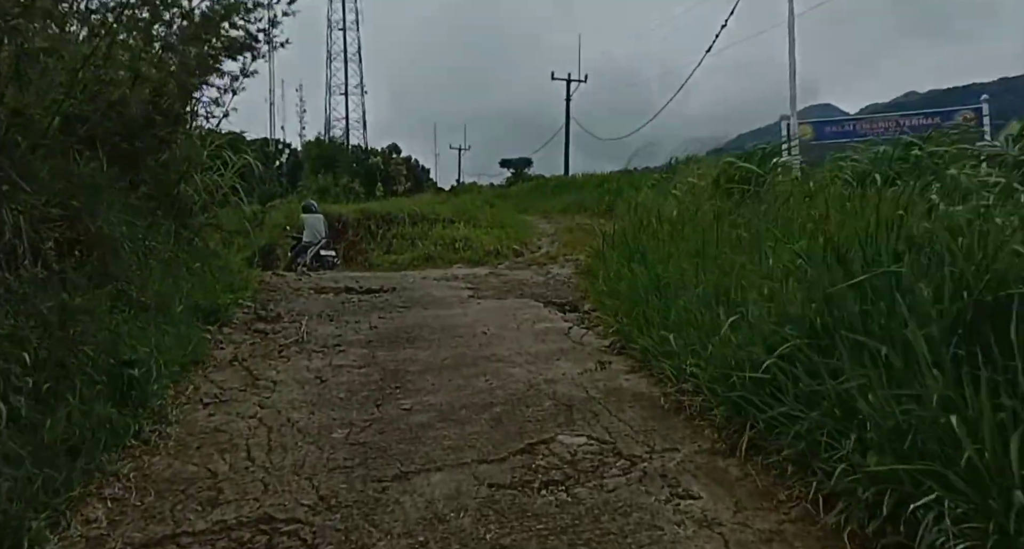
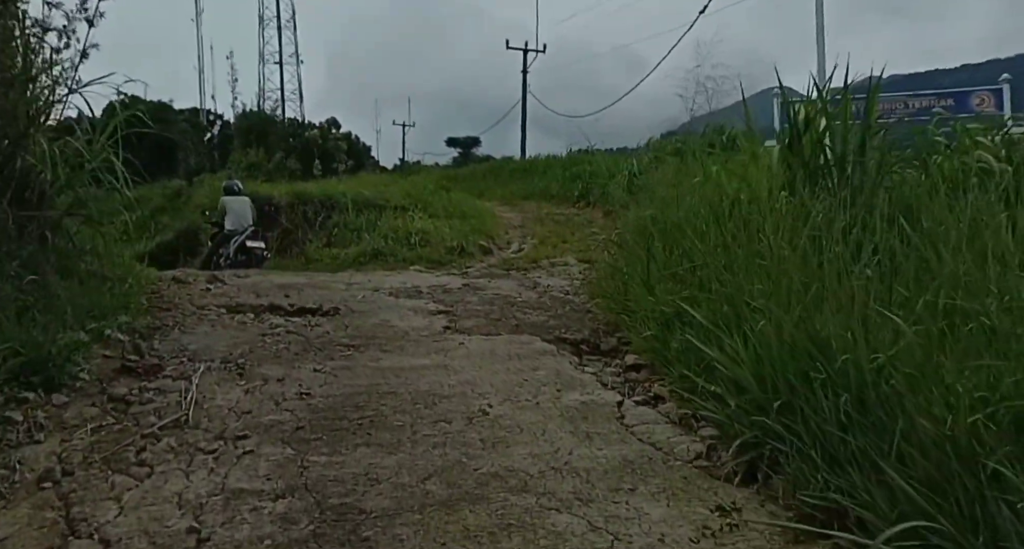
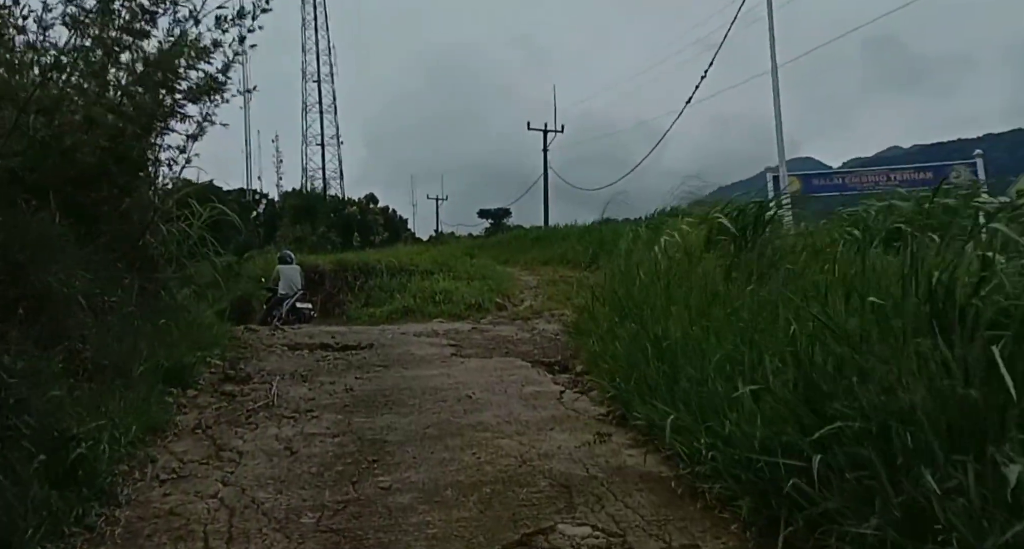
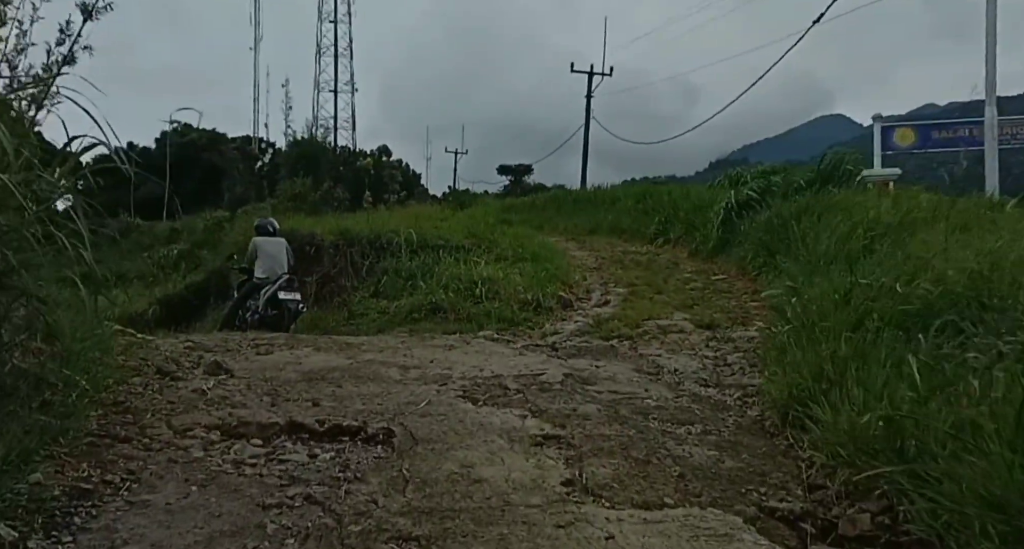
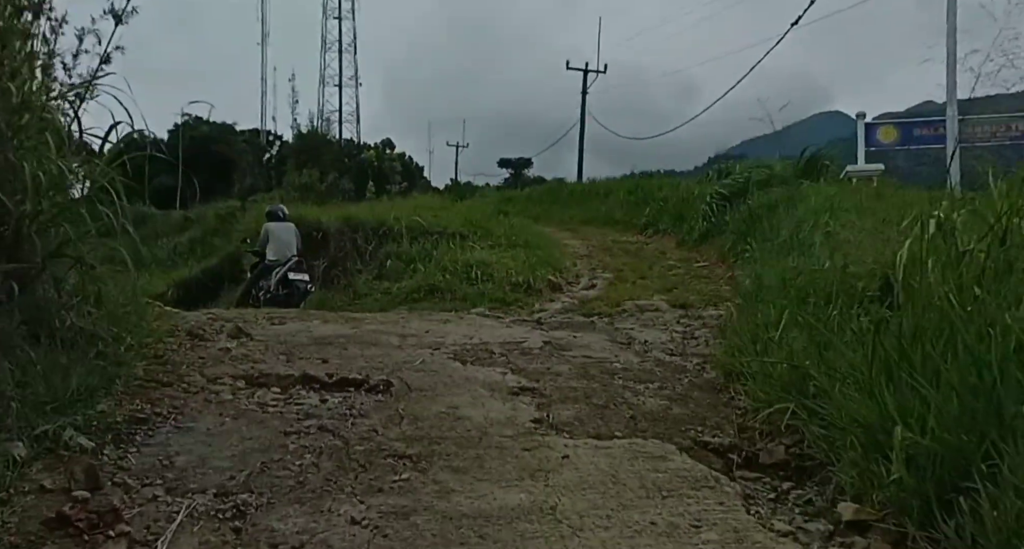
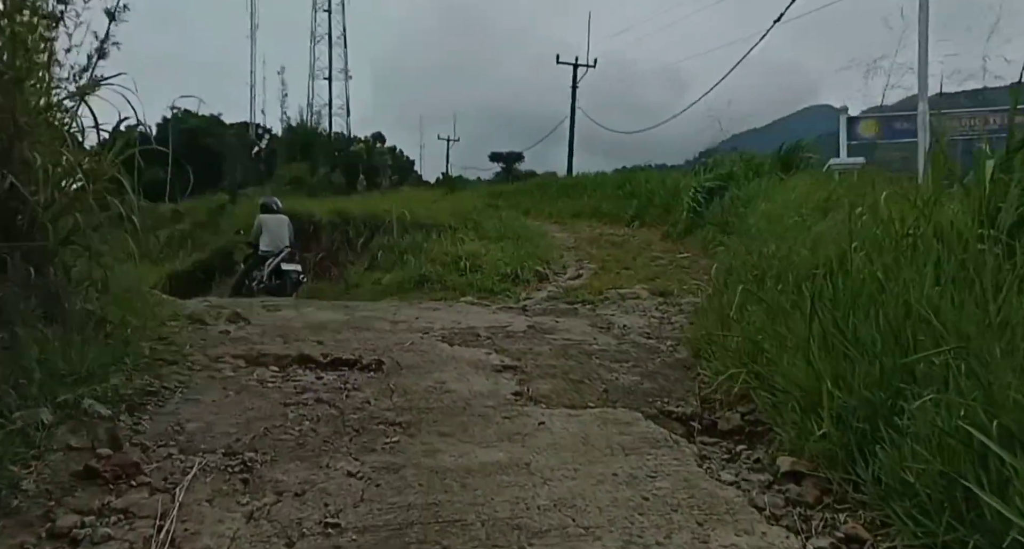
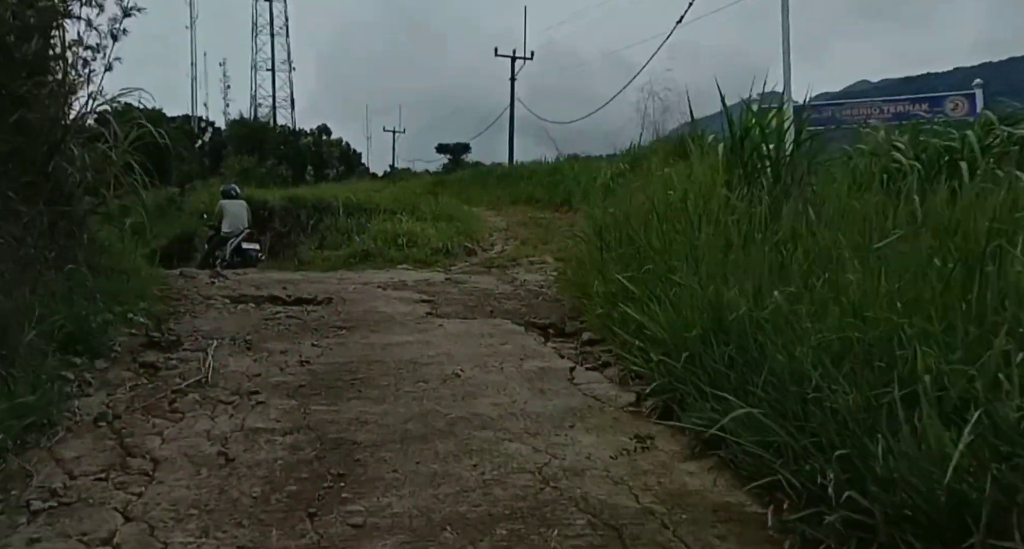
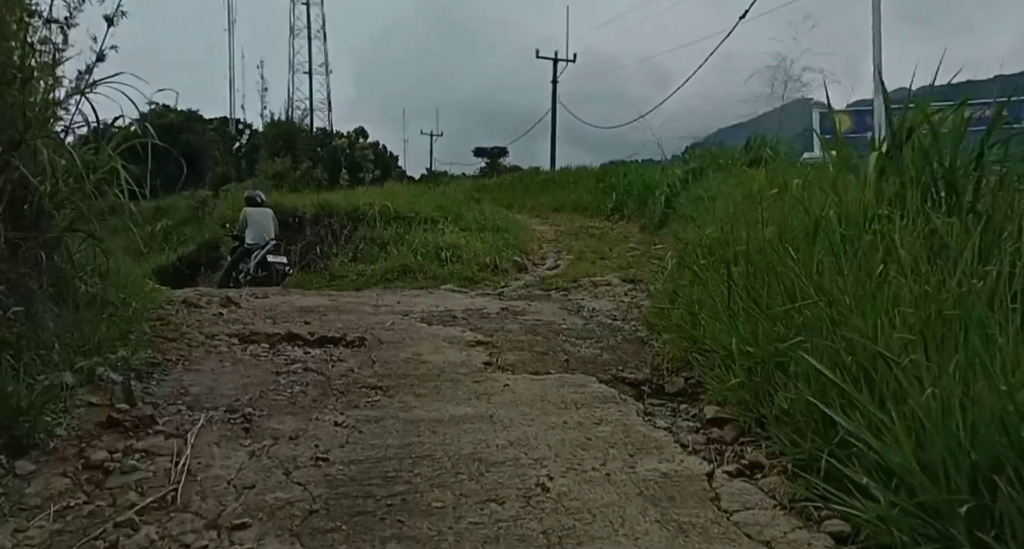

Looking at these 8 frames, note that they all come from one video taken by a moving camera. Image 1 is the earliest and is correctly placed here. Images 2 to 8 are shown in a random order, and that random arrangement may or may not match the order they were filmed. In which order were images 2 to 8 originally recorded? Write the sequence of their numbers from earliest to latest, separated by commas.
3, 7, 2, 8, 6, 5, 4
